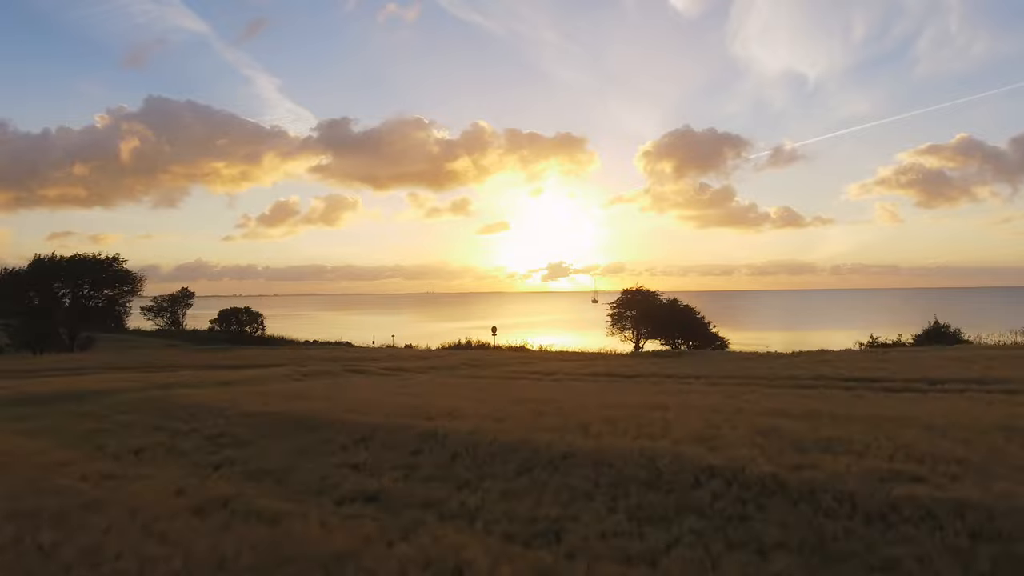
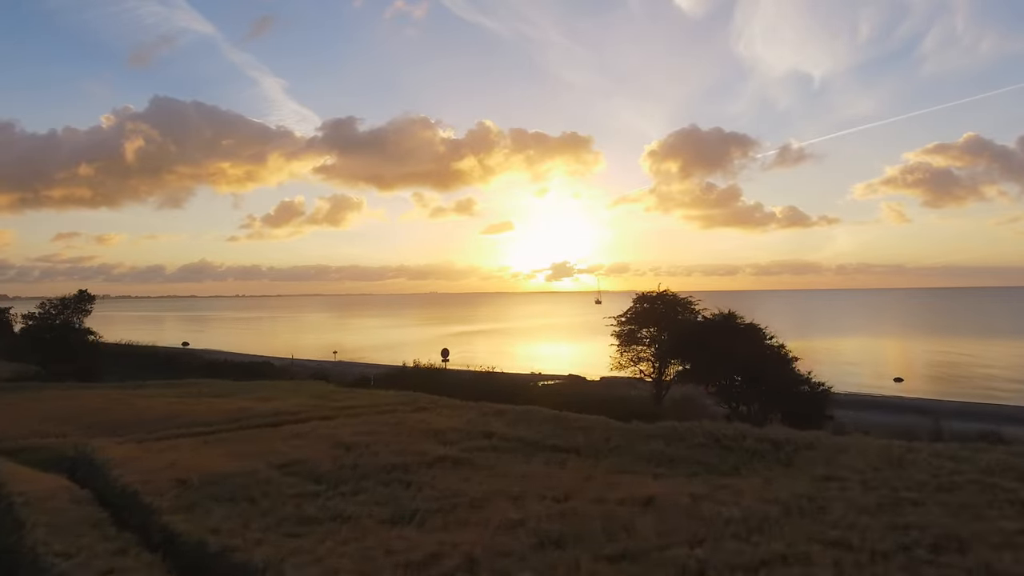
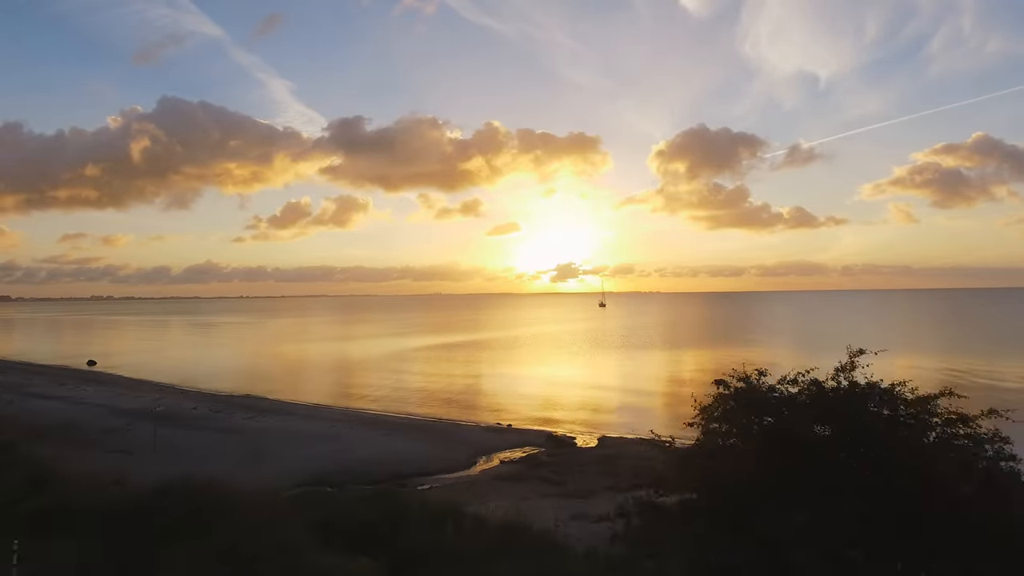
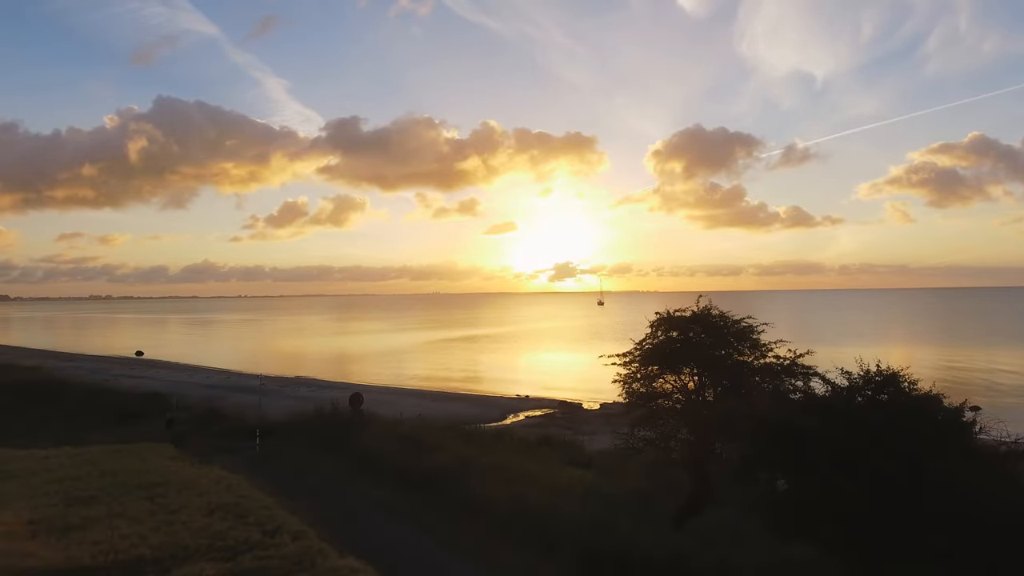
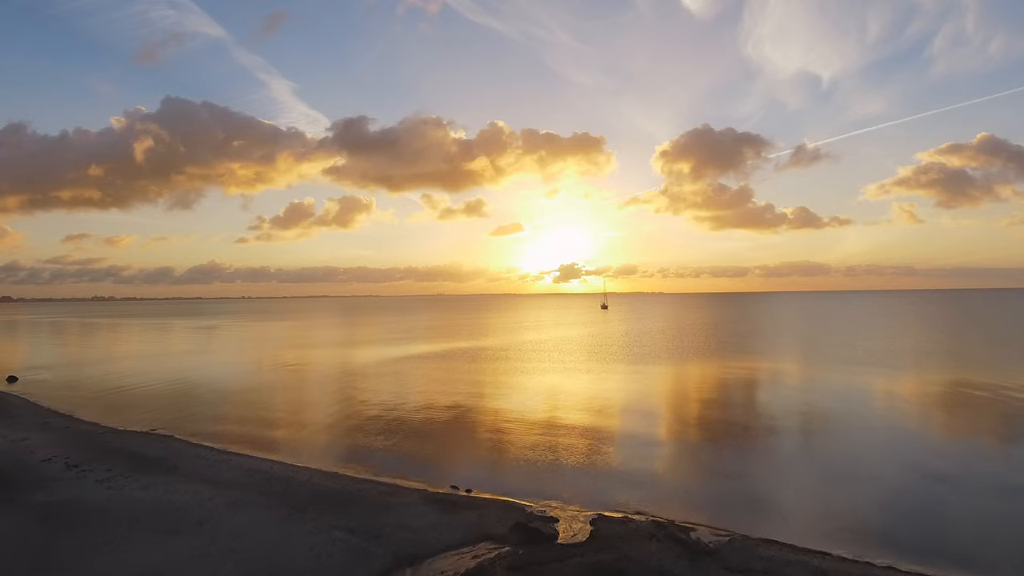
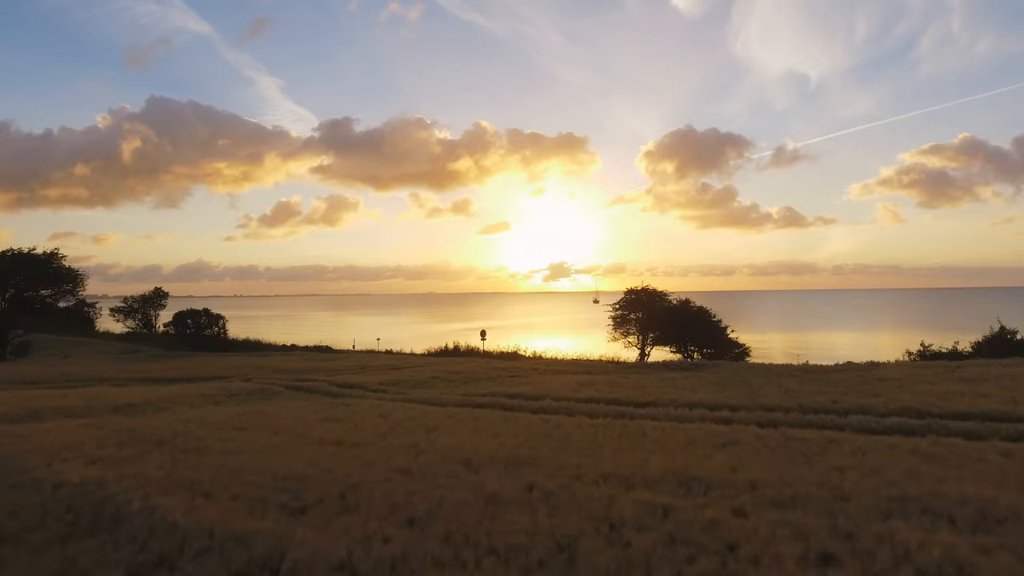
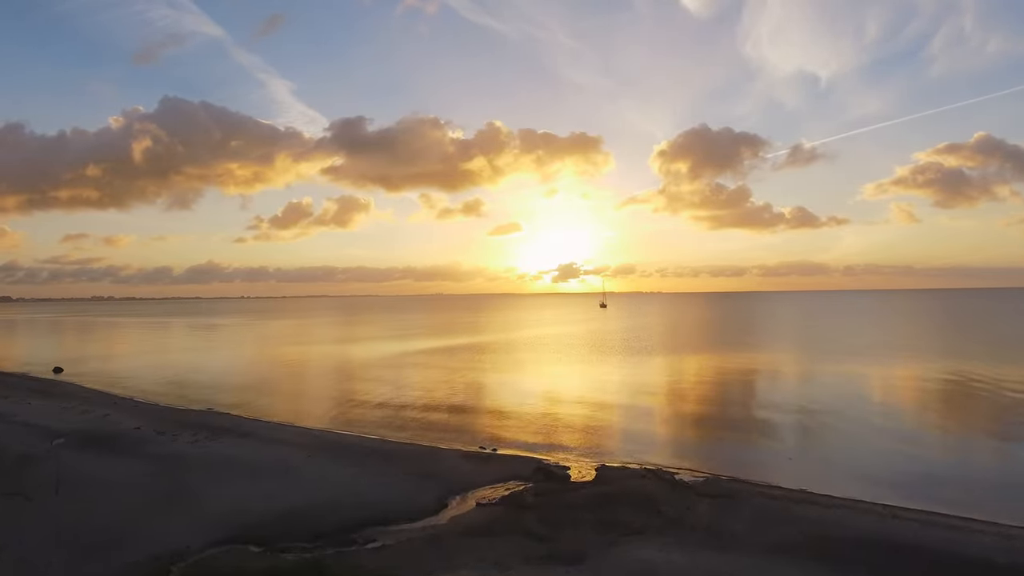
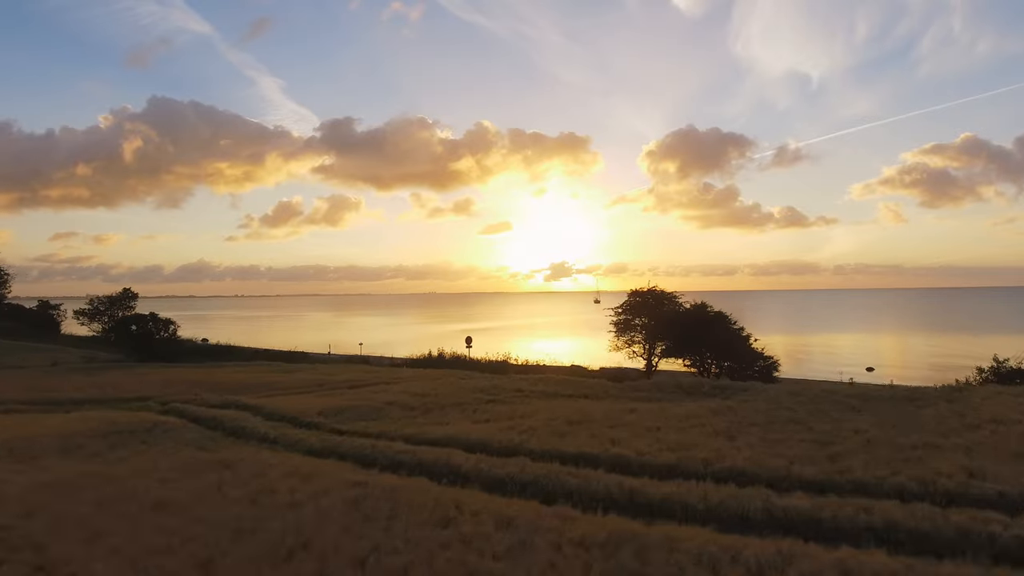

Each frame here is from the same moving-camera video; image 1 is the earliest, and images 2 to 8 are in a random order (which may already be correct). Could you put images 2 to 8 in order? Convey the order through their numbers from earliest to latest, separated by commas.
6, 8, 2, 4, 3, 7, 5
